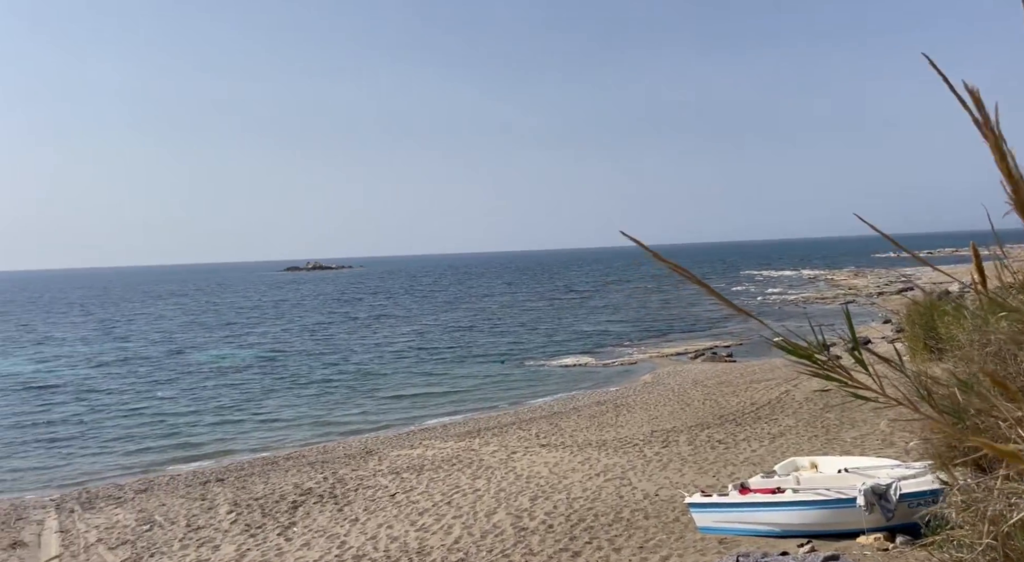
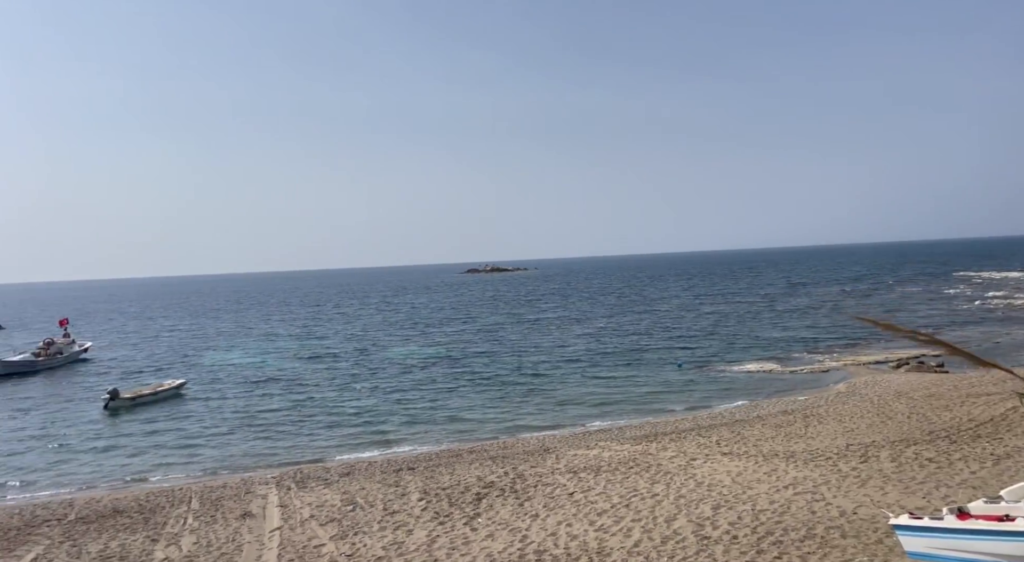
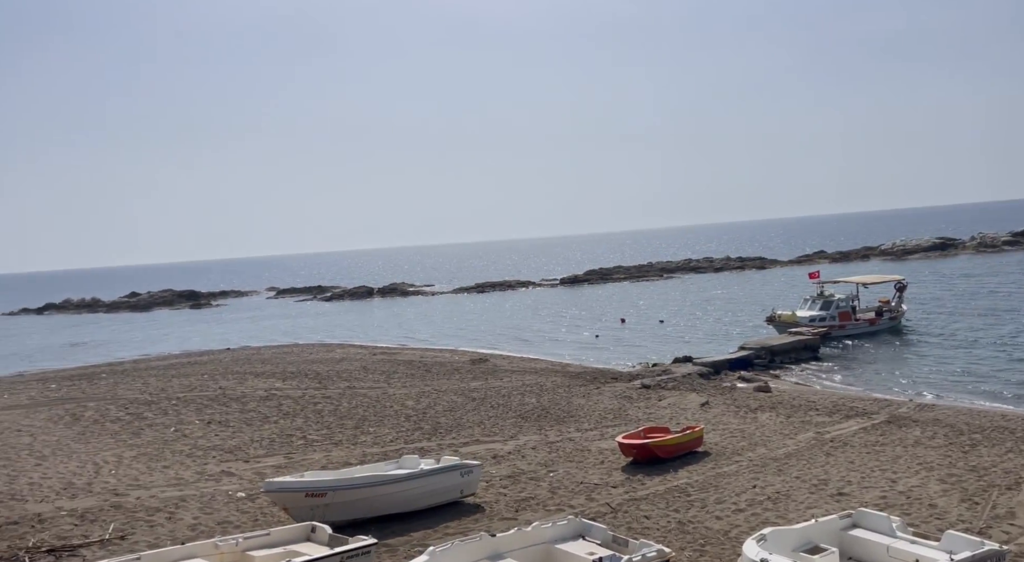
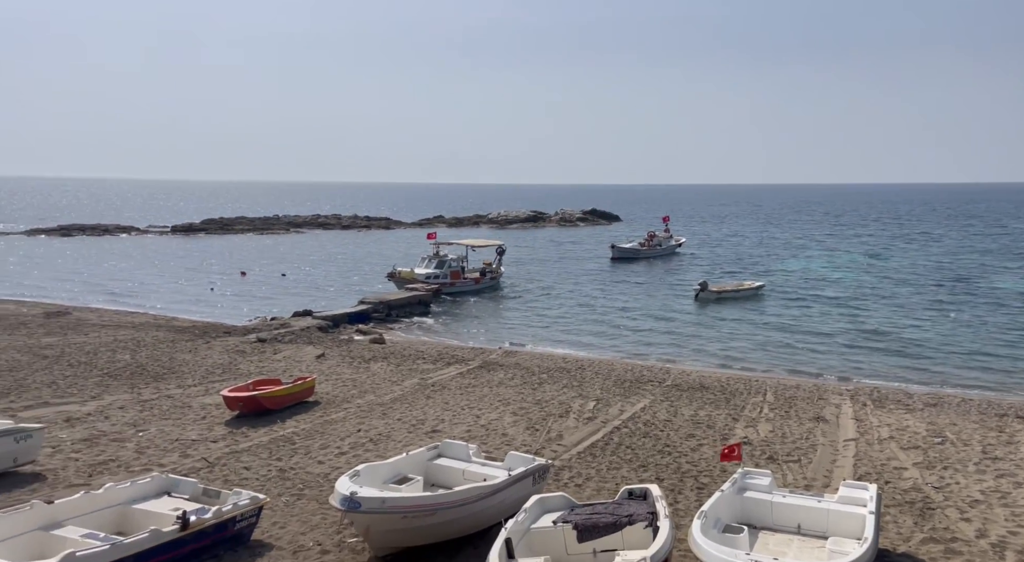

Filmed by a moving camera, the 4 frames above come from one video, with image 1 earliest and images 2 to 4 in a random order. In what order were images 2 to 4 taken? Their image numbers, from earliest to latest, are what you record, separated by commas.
2, 4, 3
